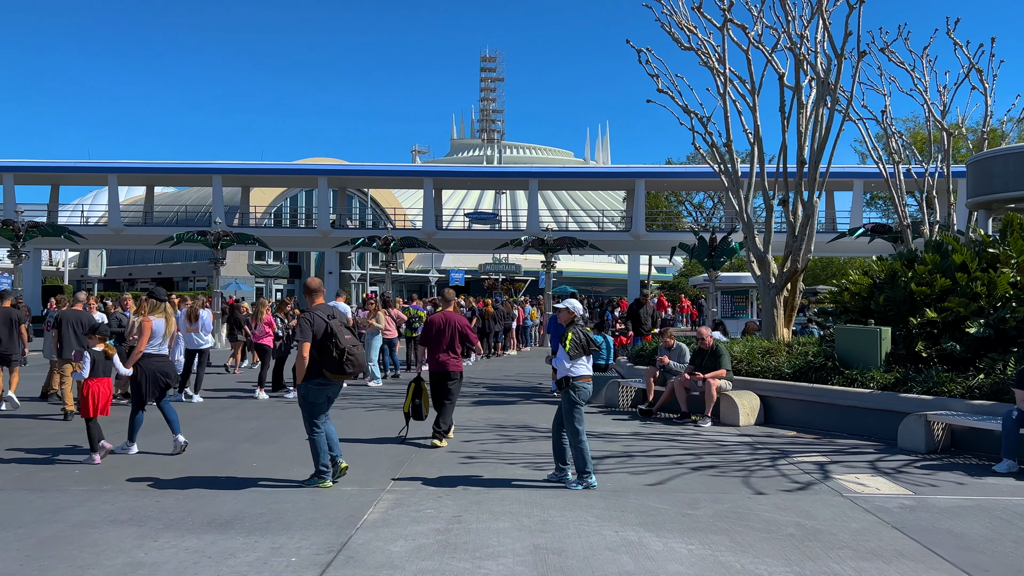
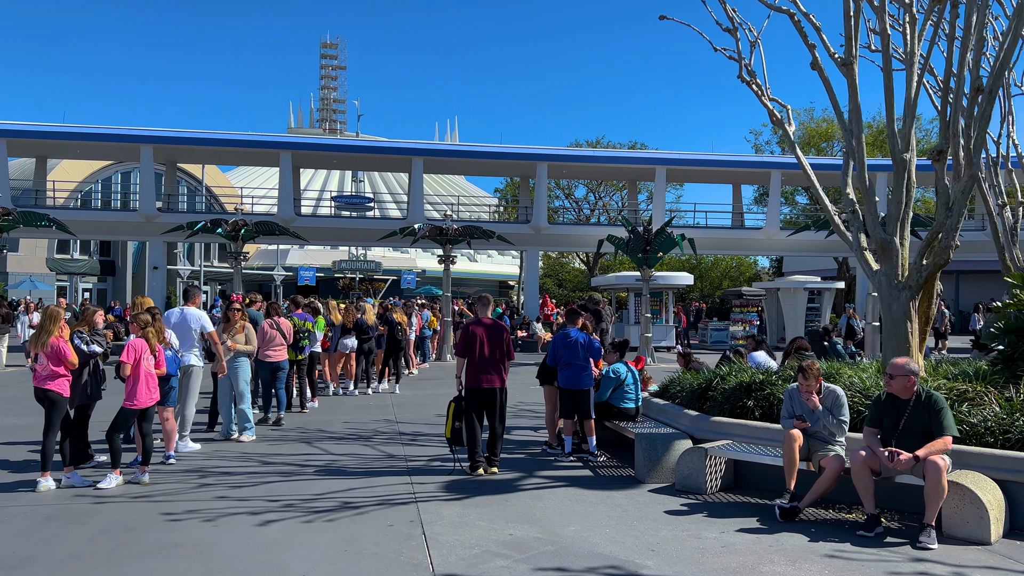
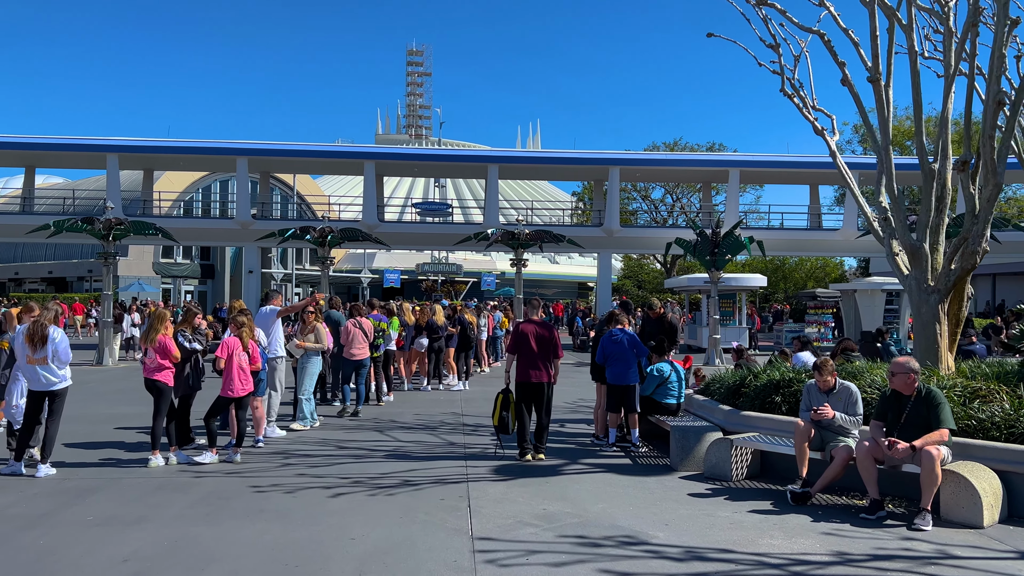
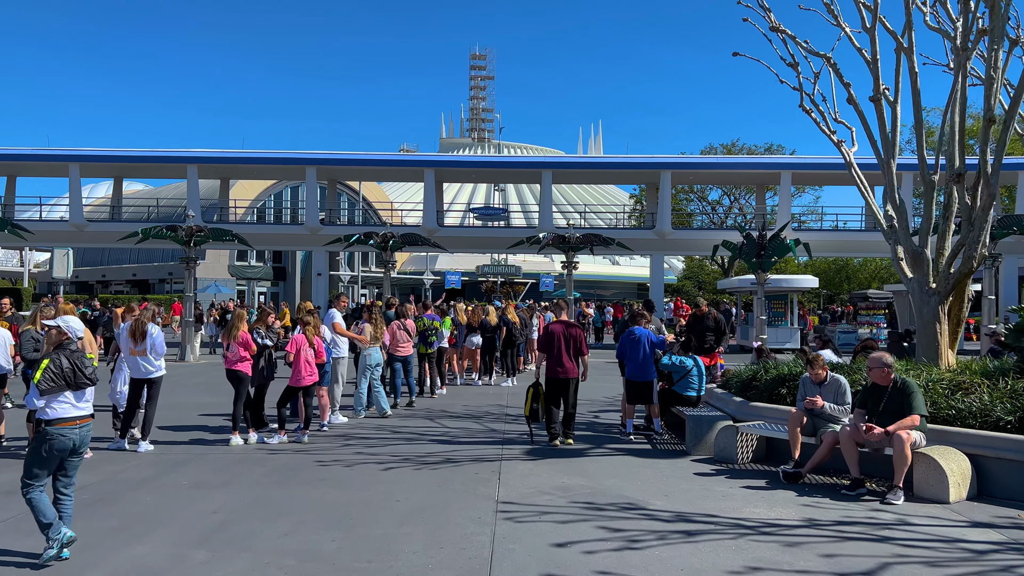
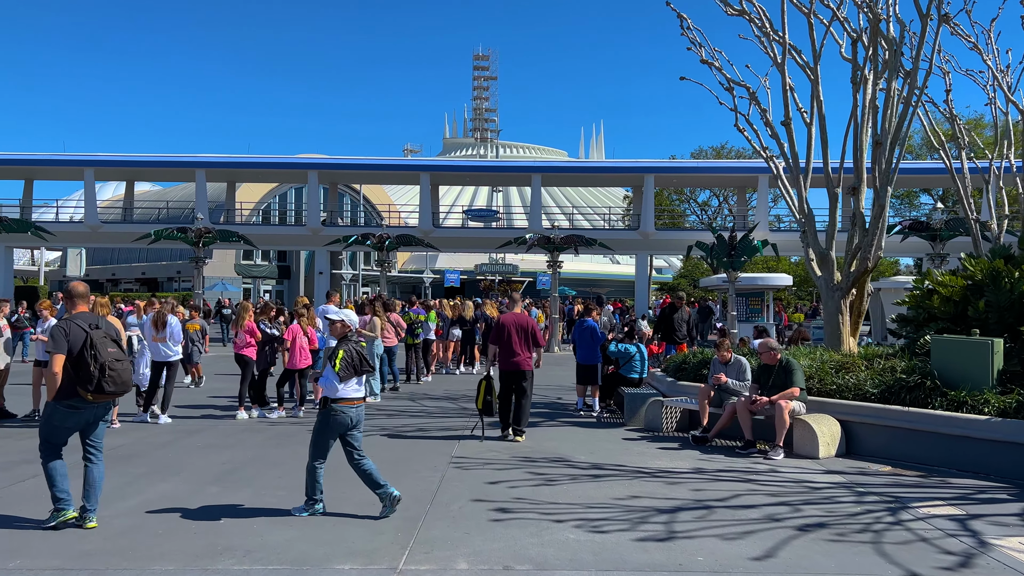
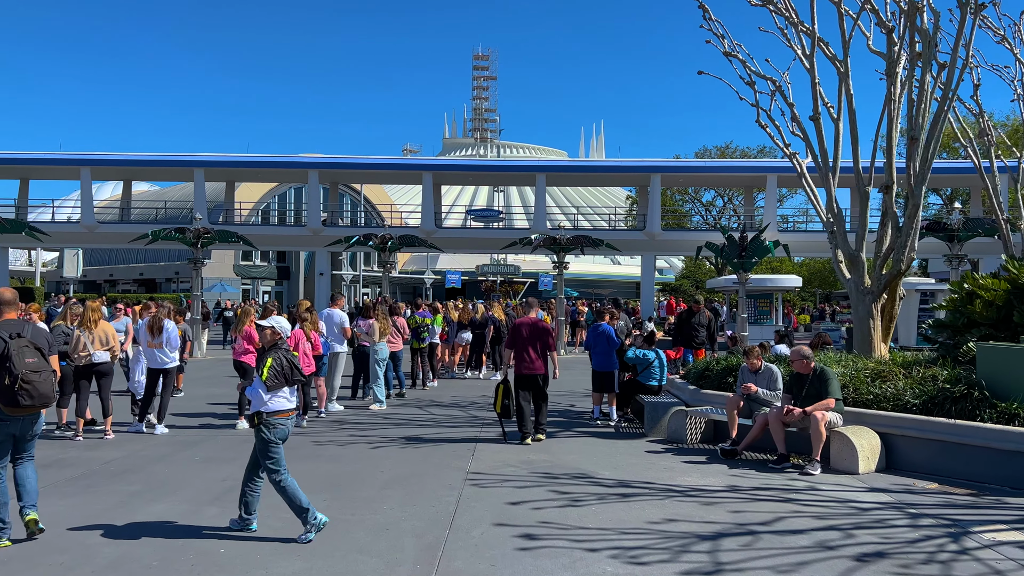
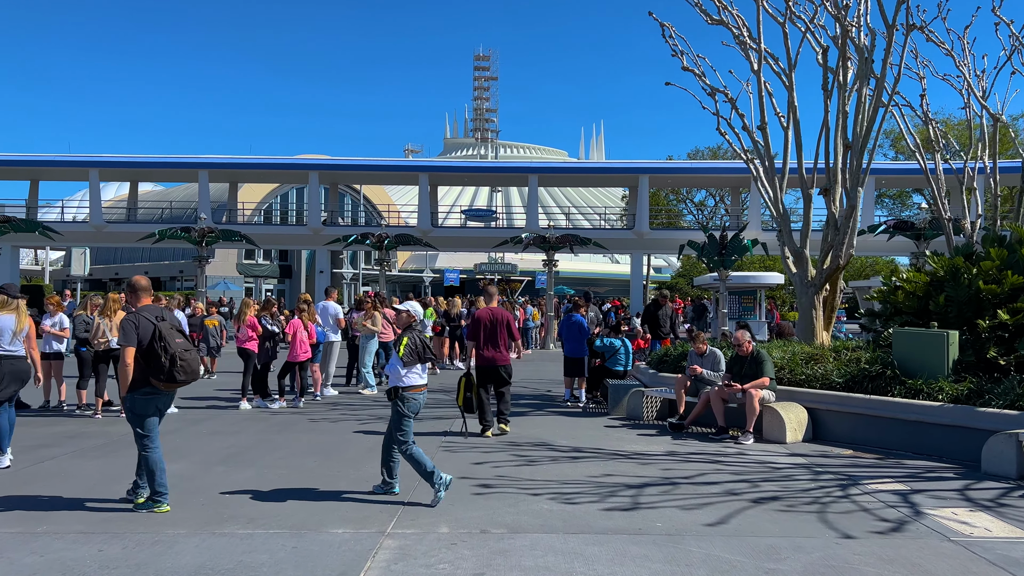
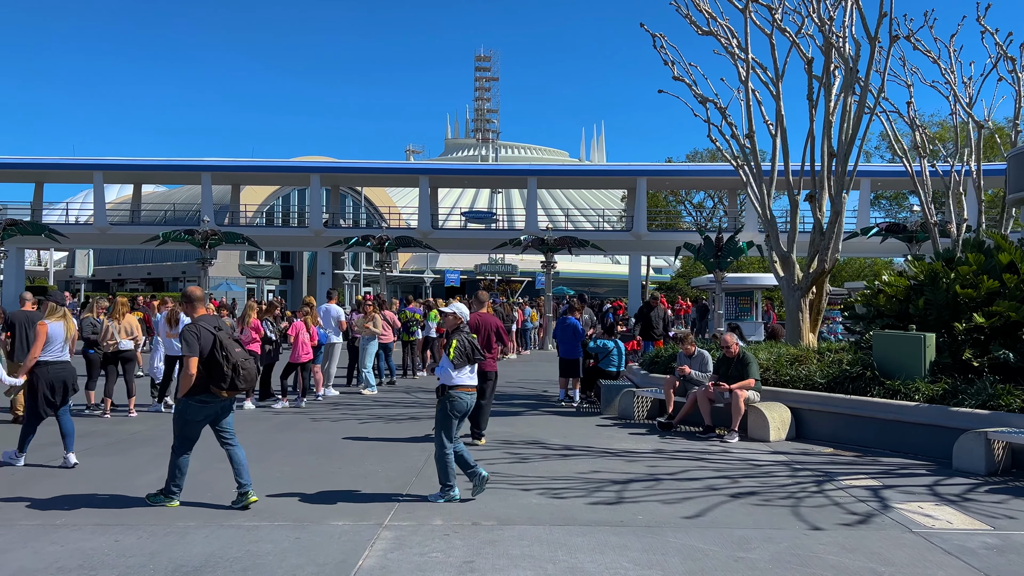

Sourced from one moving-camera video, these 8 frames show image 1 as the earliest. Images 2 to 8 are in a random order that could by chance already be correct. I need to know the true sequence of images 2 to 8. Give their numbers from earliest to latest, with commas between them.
8, 7, 5, 6, 4, 3, 2
